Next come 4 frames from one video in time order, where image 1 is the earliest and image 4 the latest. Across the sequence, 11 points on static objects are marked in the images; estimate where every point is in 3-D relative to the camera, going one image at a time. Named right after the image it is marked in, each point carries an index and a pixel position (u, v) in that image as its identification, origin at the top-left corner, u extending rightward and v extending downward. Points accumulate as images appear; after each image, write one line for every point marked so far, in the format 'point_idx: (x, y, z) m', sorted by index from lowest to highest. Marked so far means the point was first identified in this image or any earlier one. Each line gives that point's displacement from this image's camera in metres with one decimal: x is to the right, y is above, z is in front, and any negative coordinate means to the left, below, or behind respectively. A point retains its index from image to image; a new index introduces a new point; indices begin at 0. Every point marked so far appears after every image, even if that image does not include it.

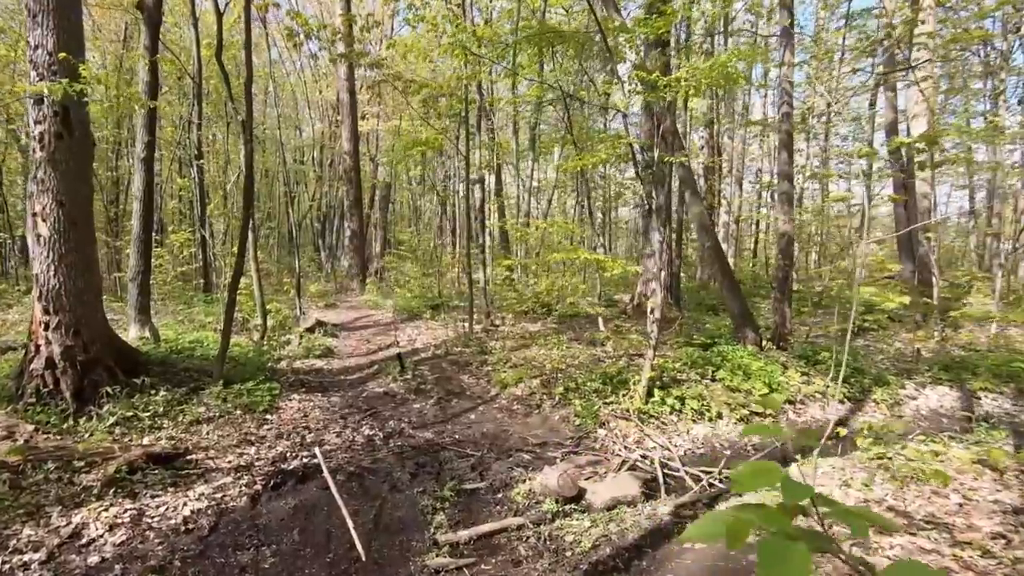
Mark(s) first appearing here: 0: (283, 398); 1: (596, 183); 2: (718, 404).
0: (-2.8, -1.3, +6.5) m
1: (+2.6, +3.1, +16.4) m
2: (+2.5, -1.4, +6.4) m
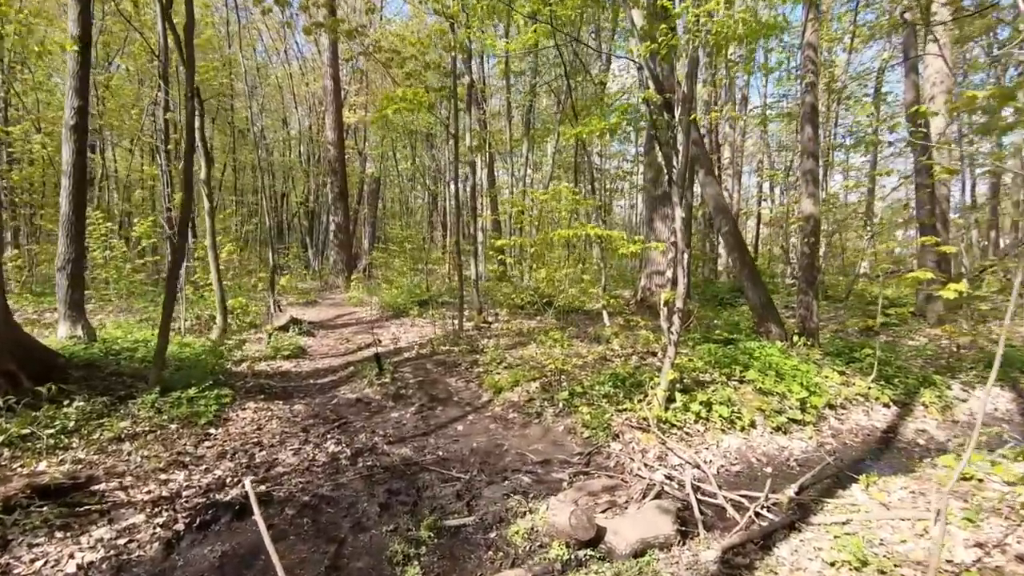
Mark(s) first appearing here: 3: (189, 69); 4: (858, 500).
0: (-2.8, -1.2, +5.4) m
1: (+2.4, +3.3, +15.4) m
2: (+2.4, -1.2, +5.4) m
3: (-3.4, +2.3, +5.6) m
4: (+2.6, -1.6, +4.0) m
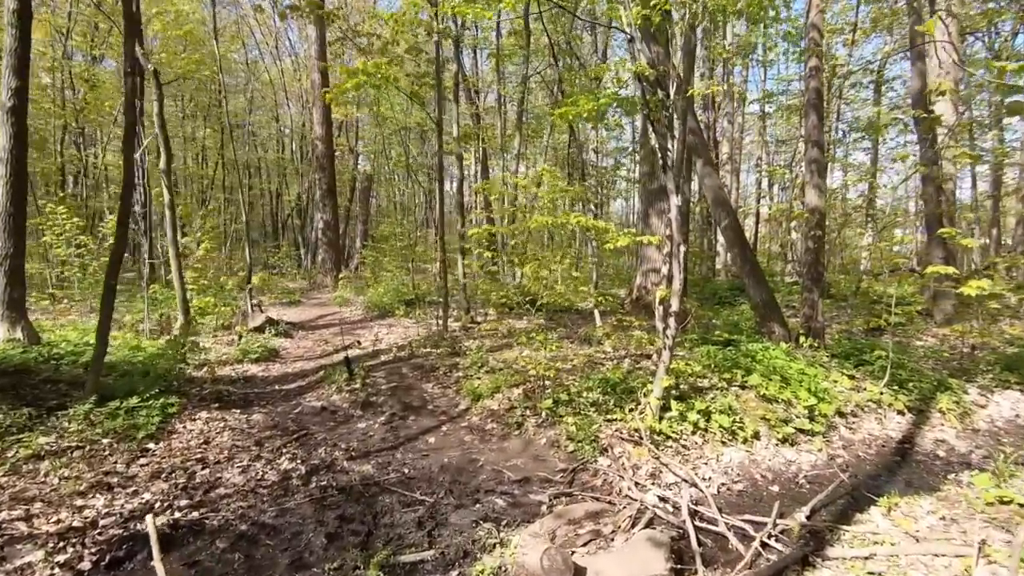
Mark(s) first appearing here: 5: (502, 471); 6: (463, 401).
0: (-3.0, -1.2, +4.9) m
1: (+2.2, +3.3, +14.9) m
2: (+2.2, -1.2, +4.9) m
3: (-3.6, +2.3, +5.1) m
4: (+2.4, -1.6, +3.5) m
5: (-0.1, -1.5, +4.2) m
6: (-0.5, -1.2, +5.5) m
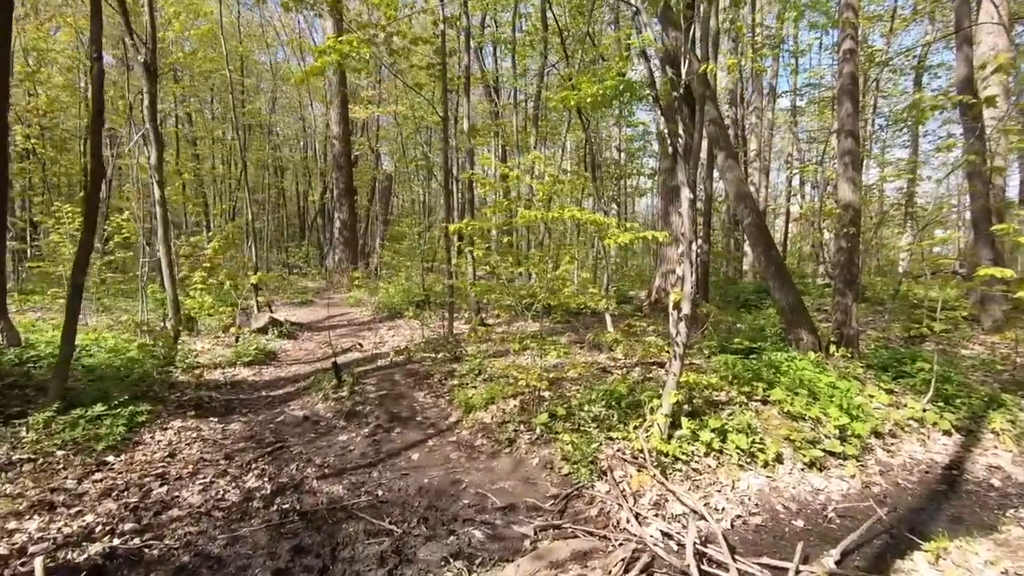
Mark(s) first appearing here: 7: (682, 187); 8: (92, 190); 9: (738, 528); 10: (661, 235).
0: (-3.1, -1.2, +4.6) m
1: (+2.6, +3.3, +14.3) m
2: (+2.1, -1.2, +4.3) m
3: (-3.7, +2.3, +4.8) m
4: (+2.2, -1.6, +2.9) m
5: (-0.2, -1.5, +3.8) m
6: (-0.5, -1.2, +5.1) m
7: (+1.5, +0.9, +4.6) m
8: (-3.6, +0.8, +4.6) m
9: (+1.5, -1.6, +3.5) m
10: (+1.7, +0.6, +6.1) m
